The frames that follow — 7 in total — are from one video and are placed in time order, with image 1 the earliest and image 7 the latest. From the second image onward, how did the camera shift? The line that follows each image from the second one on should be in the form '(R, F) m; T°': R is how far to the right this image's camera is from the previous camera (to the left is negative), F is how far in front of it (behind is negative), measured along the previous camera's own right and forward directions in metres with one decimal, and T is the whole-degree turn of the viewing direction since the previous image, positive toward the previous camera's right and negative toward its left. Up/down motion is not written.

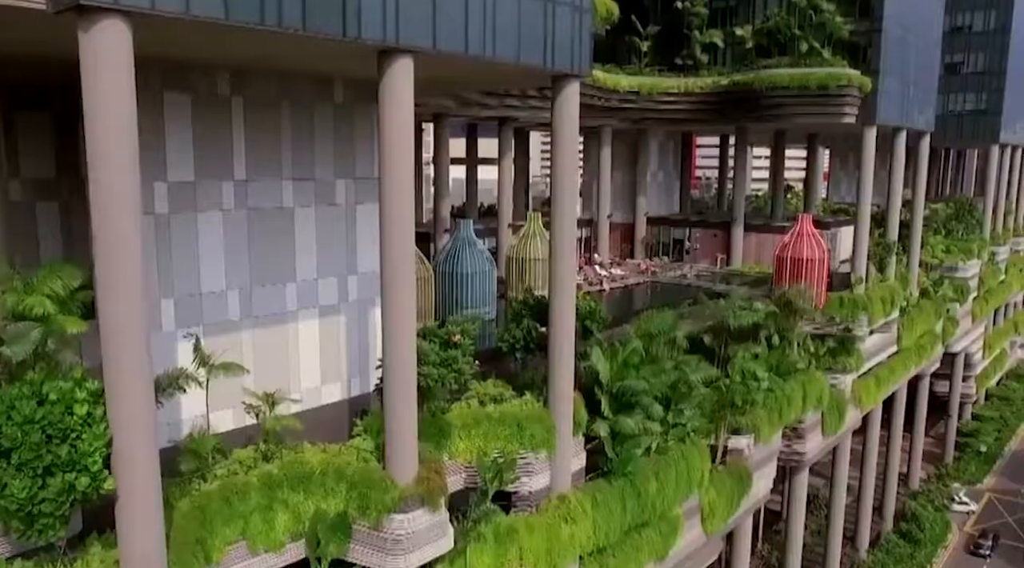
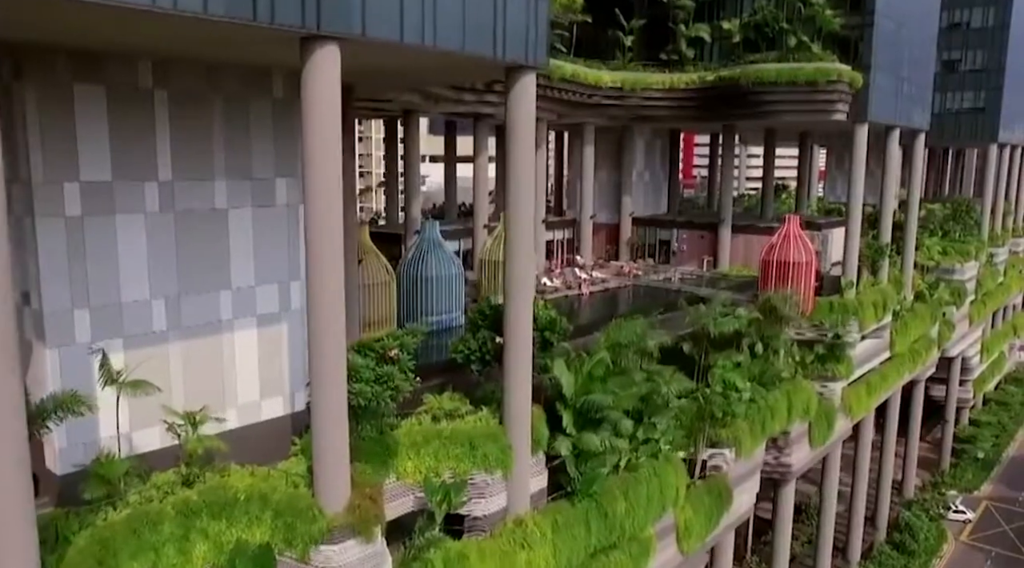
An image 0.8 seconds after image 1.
(+0.6, +0.8) m; 0°
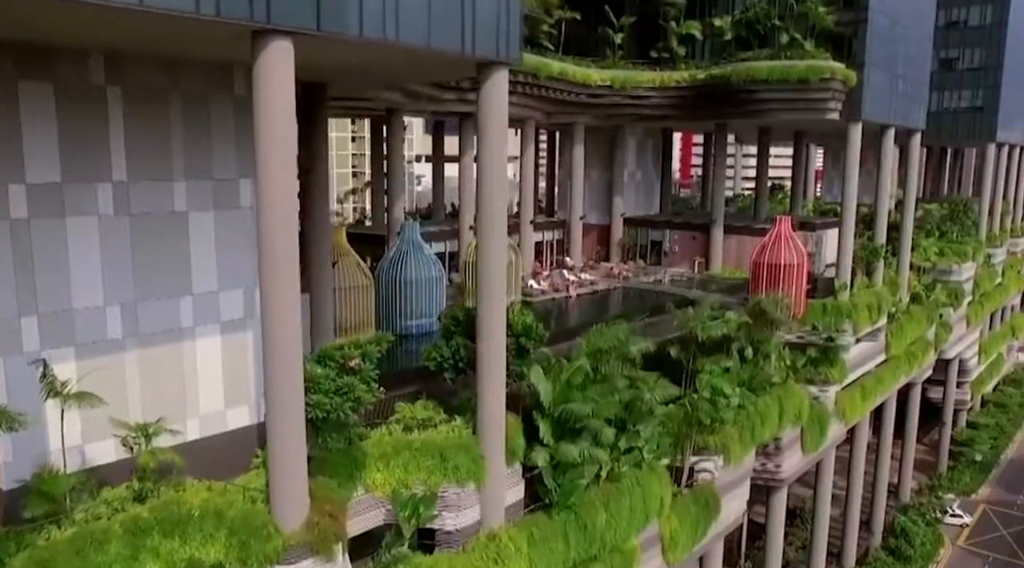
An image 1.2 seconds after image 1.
(+0.3, +0.4) m; 0°
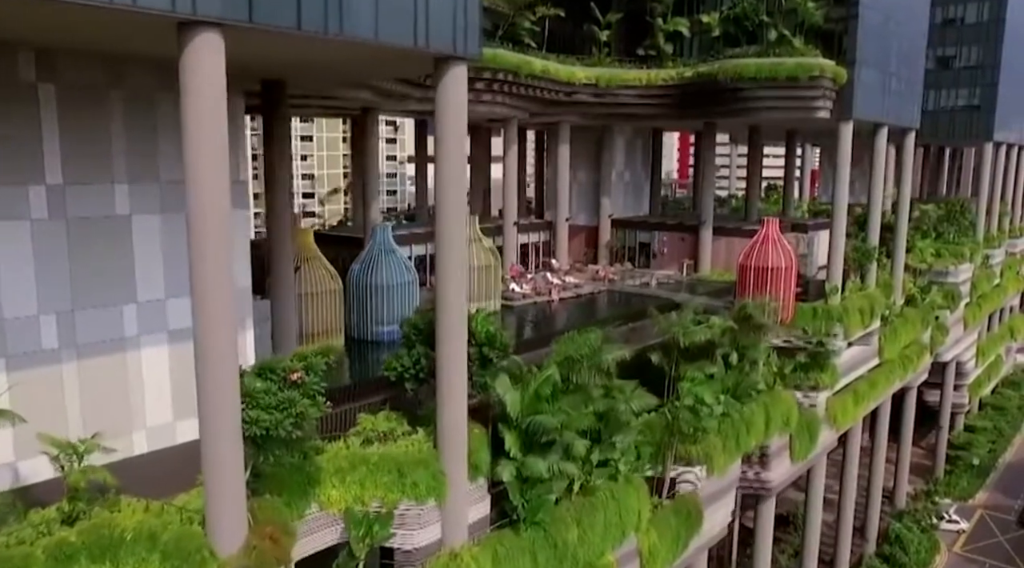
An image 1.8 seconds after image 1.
(+0.5, +0.5) m; 0°
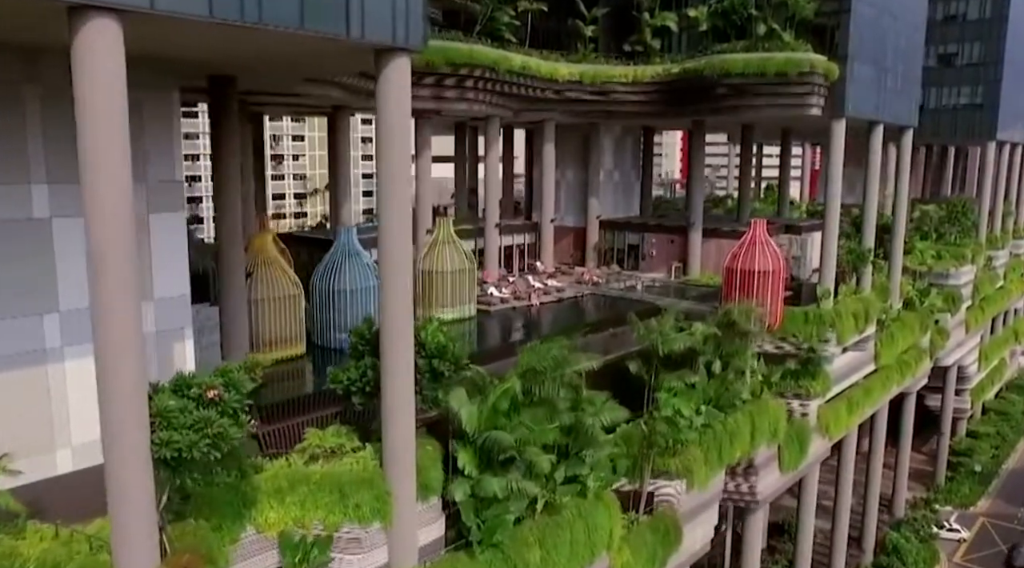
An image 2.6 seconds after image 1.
(+0.6, +0.7) m; -1°
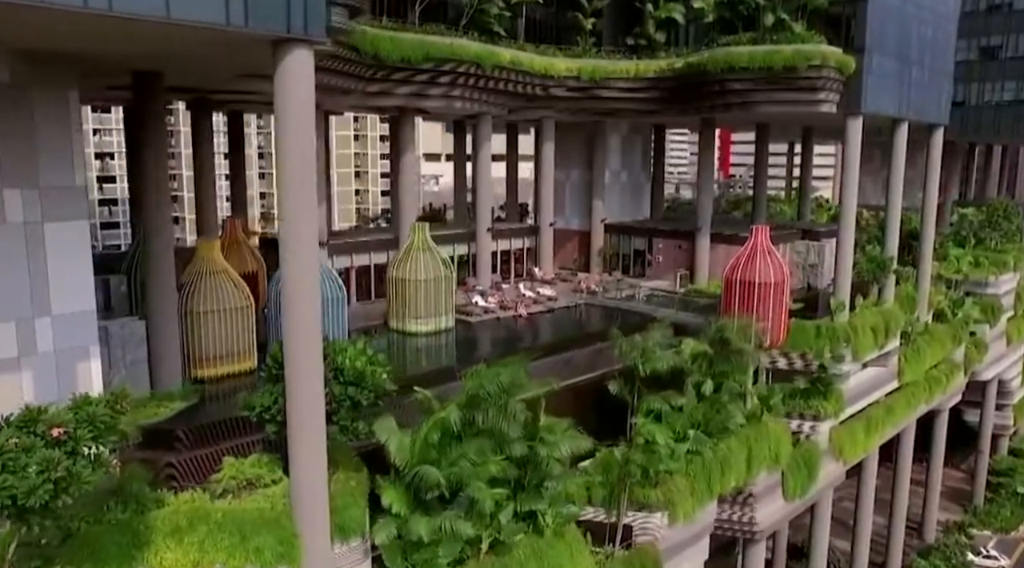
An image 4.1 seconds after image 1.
(+1.2, +1.1) m; -3°
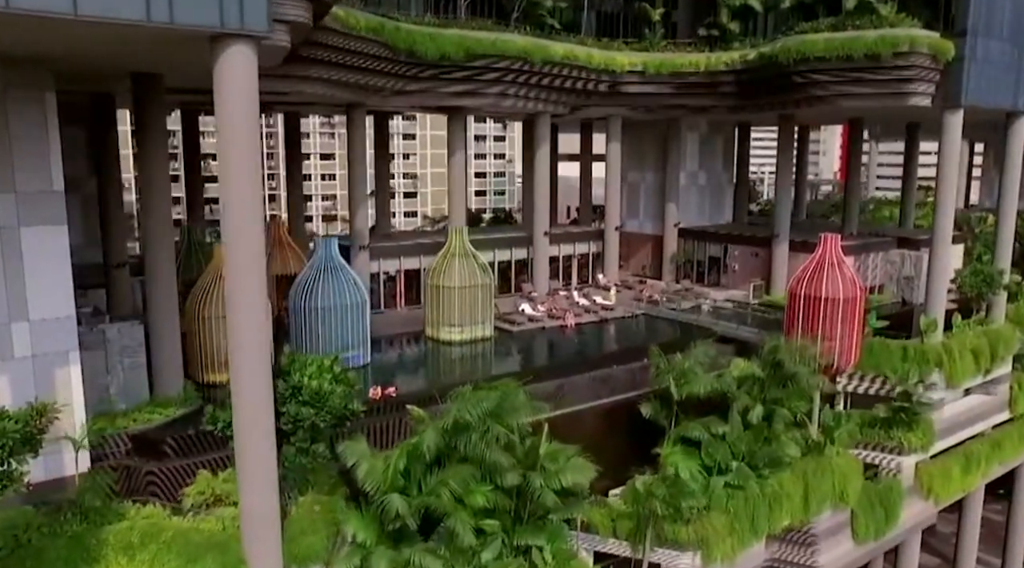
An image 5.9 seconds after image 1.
(+1.4, +0.9) m; -8°
